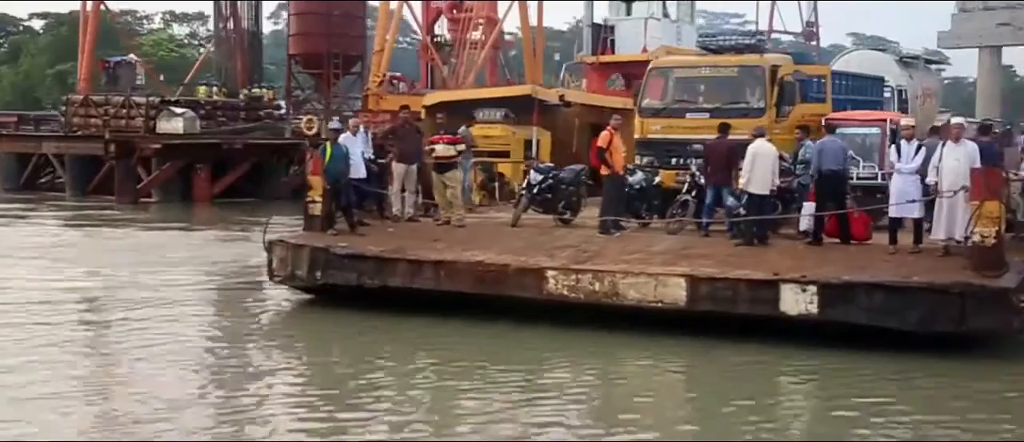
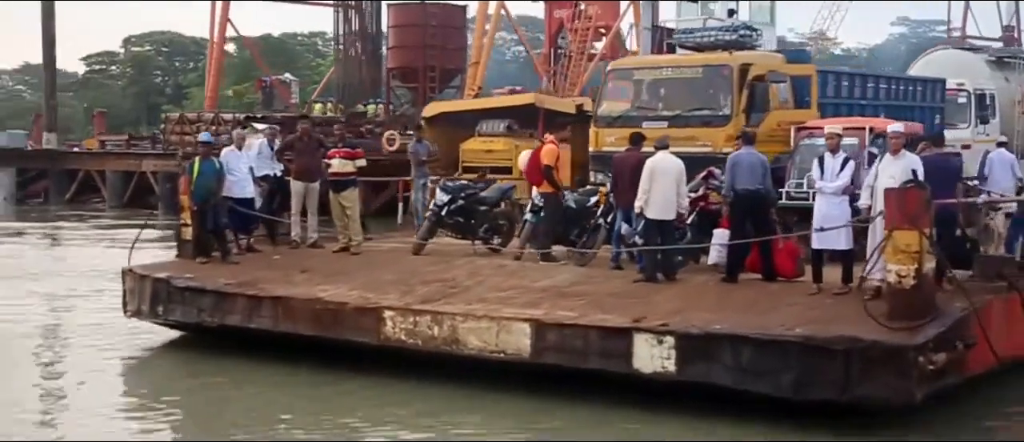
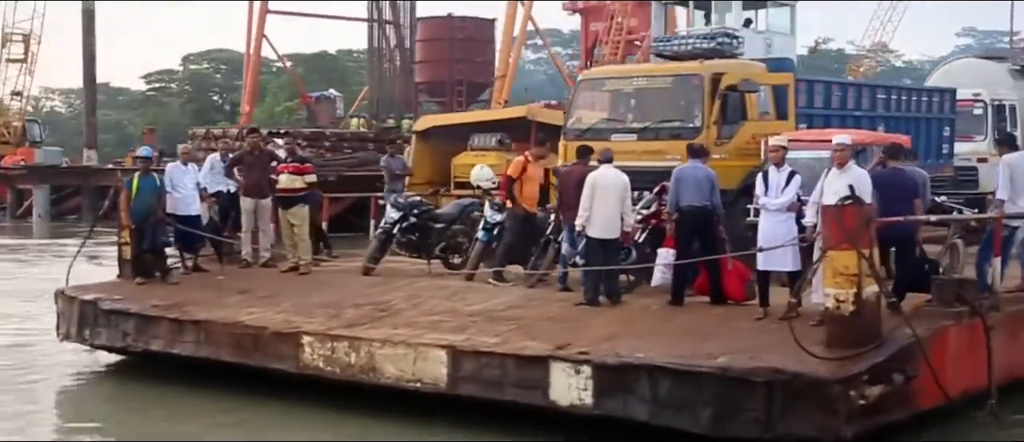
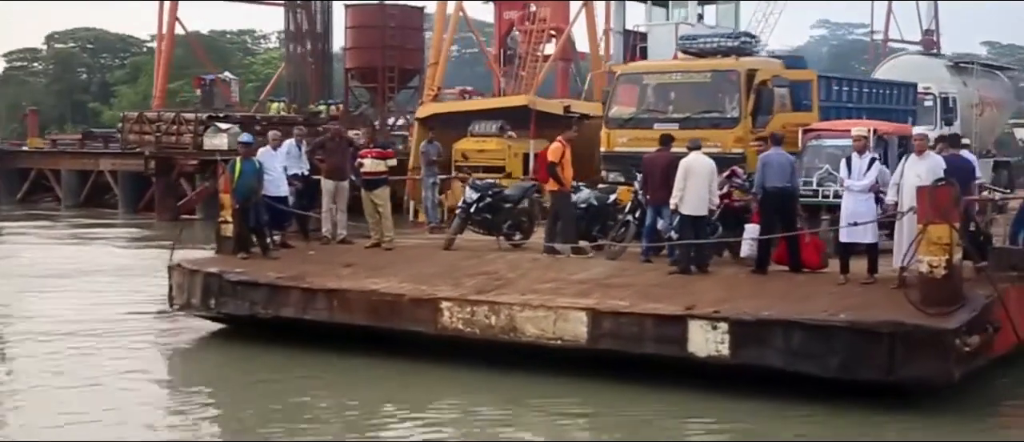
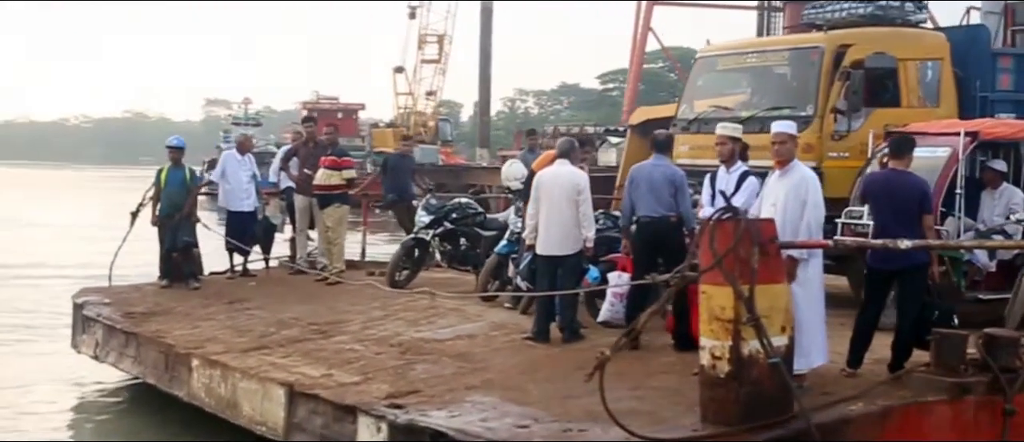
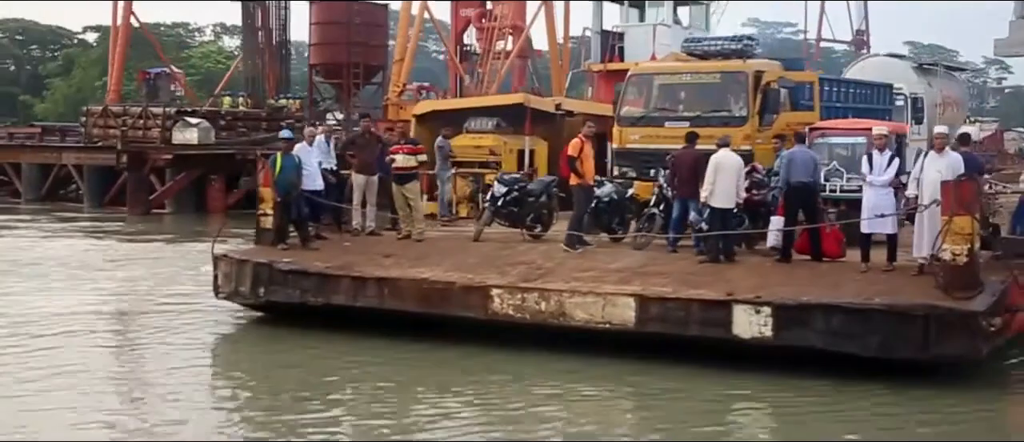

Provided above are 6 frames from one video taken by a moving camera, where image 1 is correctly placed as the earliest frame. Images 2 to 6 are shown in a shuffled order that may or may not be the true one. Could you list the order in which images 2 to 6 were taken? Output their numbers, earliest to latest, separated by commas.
6, 4, 2, 3, 5
